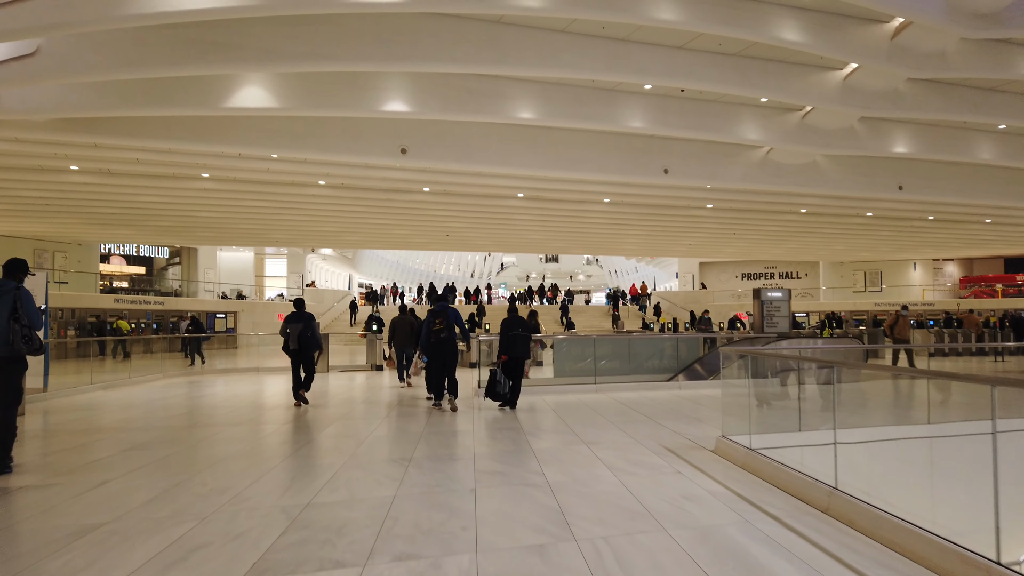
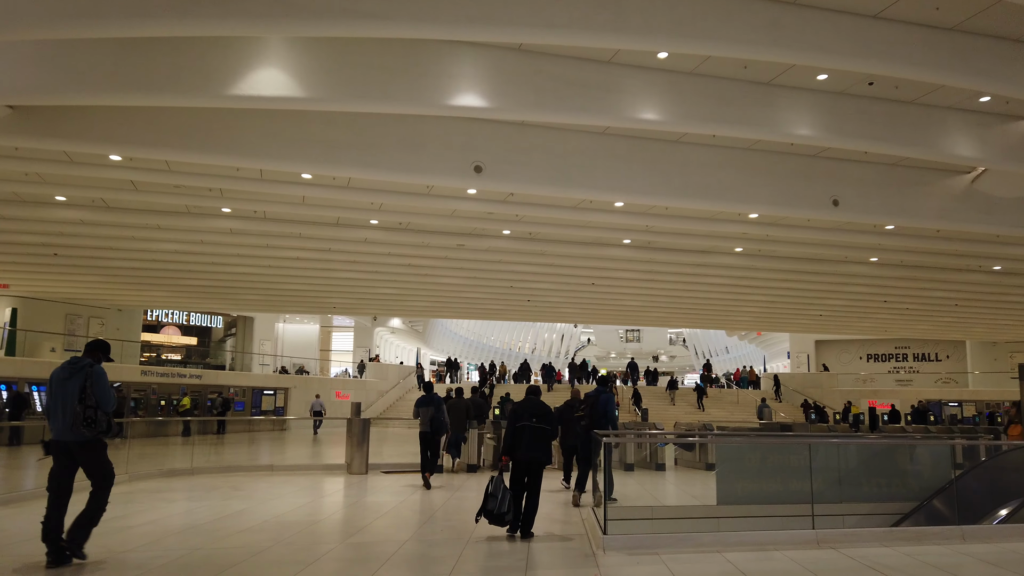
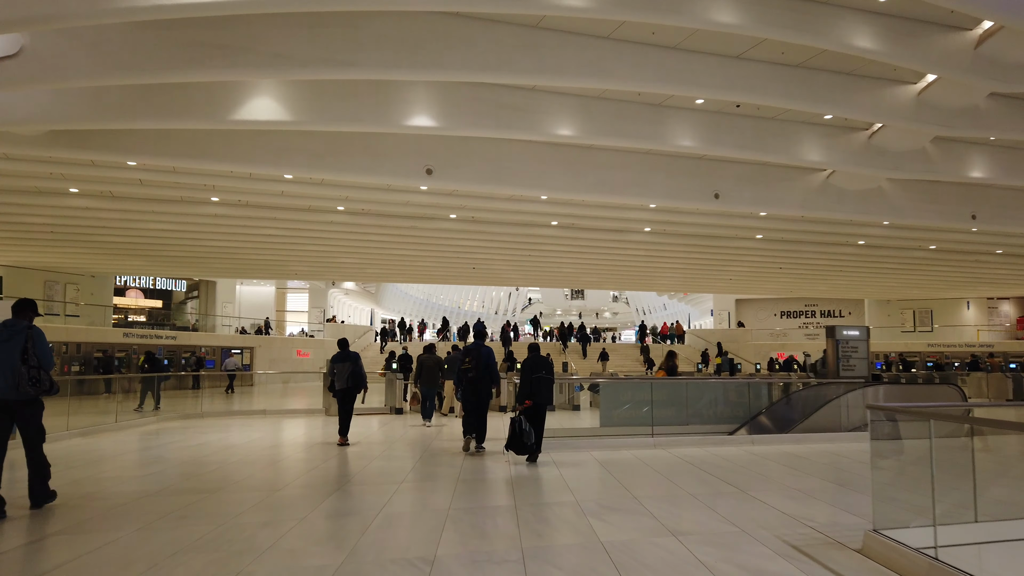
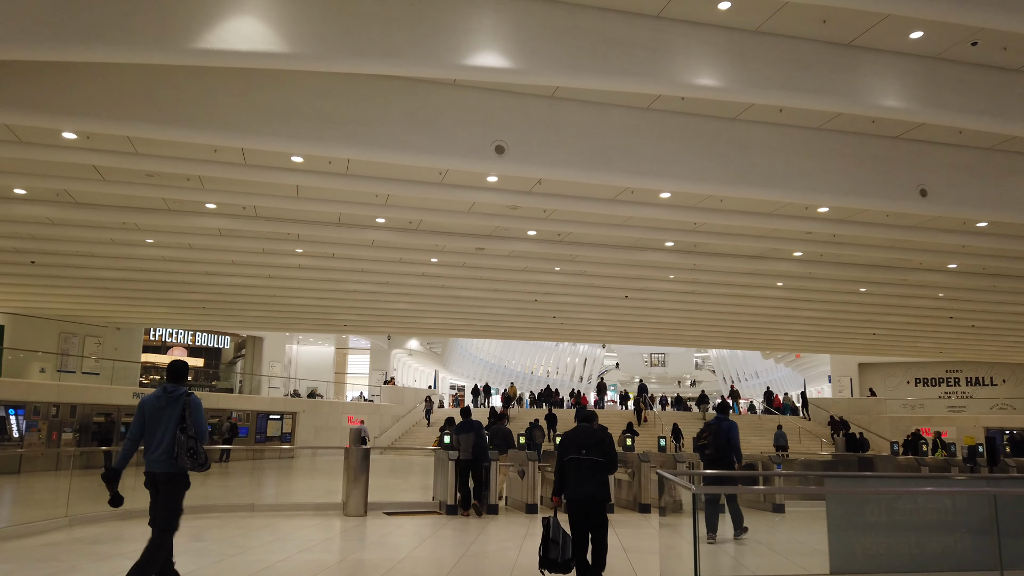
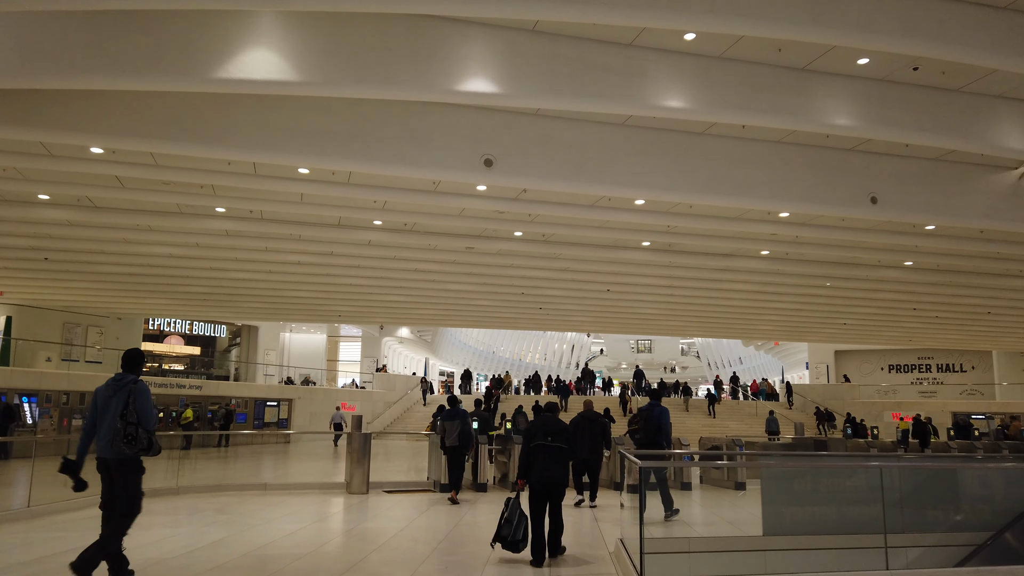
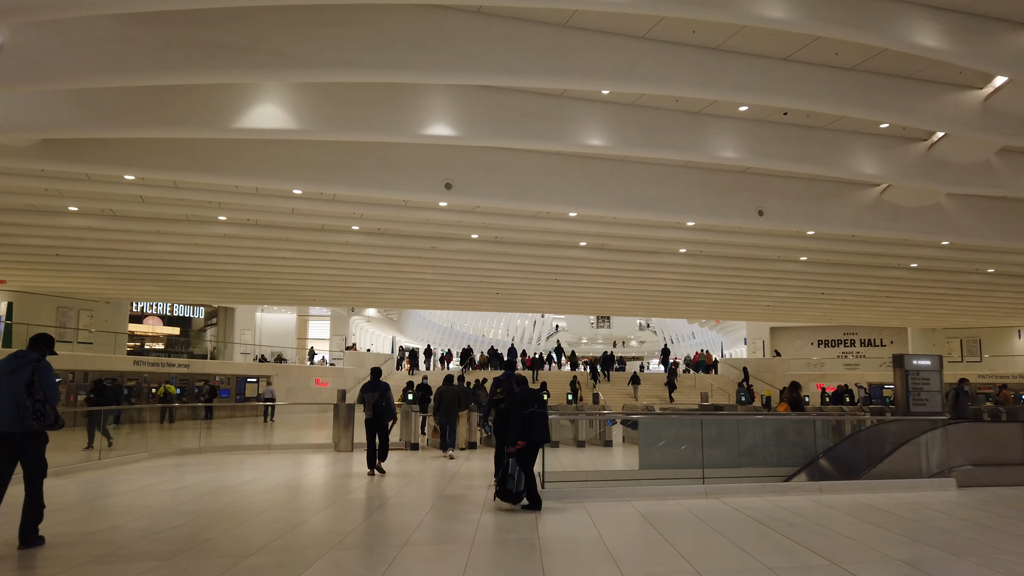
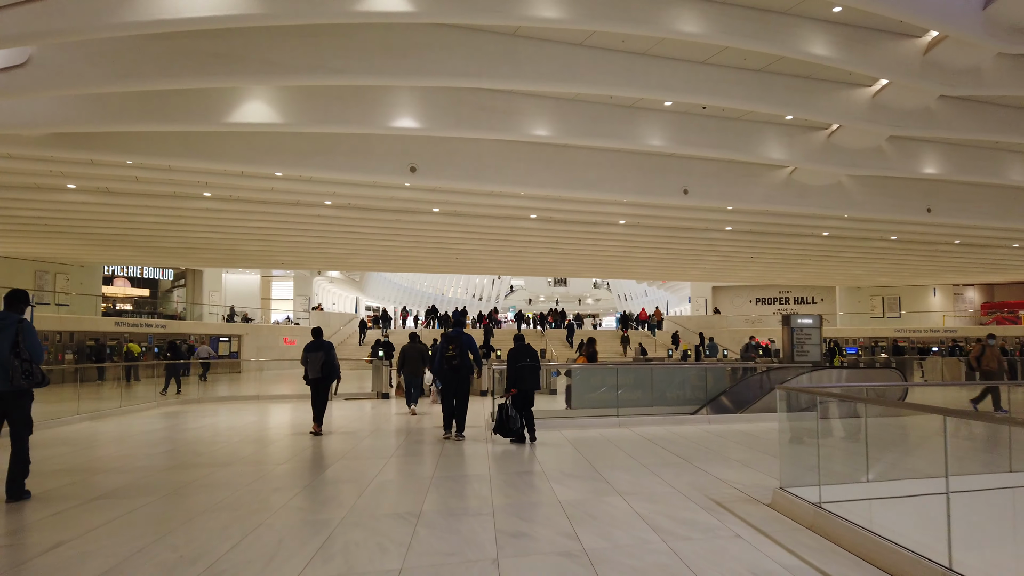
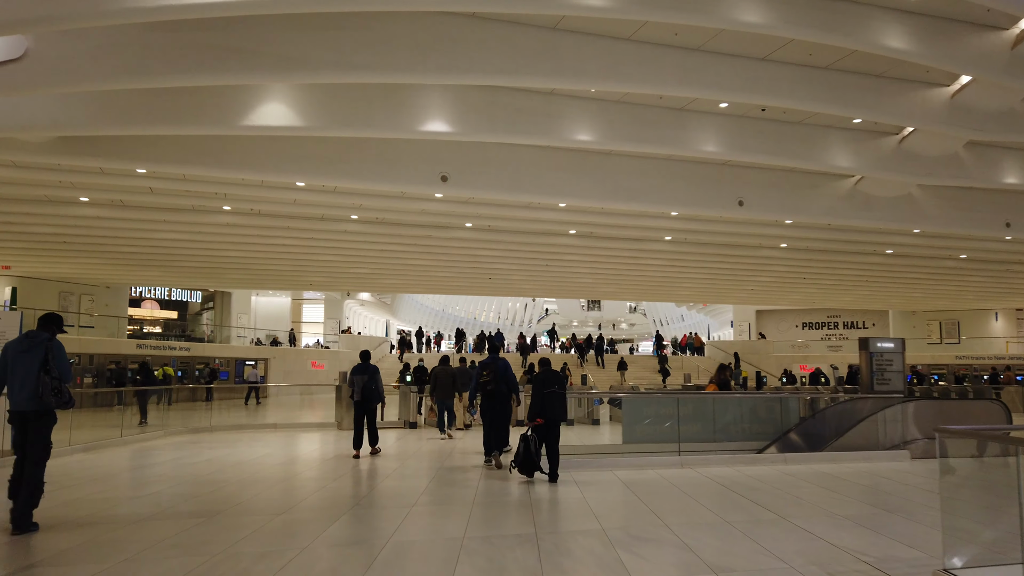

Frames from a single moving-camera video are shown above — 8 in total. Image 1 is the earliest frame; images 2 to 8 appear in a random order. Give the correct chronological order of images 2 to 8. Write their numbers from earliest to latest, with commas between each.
7, 3, 8, 6, 2, 5, 4
